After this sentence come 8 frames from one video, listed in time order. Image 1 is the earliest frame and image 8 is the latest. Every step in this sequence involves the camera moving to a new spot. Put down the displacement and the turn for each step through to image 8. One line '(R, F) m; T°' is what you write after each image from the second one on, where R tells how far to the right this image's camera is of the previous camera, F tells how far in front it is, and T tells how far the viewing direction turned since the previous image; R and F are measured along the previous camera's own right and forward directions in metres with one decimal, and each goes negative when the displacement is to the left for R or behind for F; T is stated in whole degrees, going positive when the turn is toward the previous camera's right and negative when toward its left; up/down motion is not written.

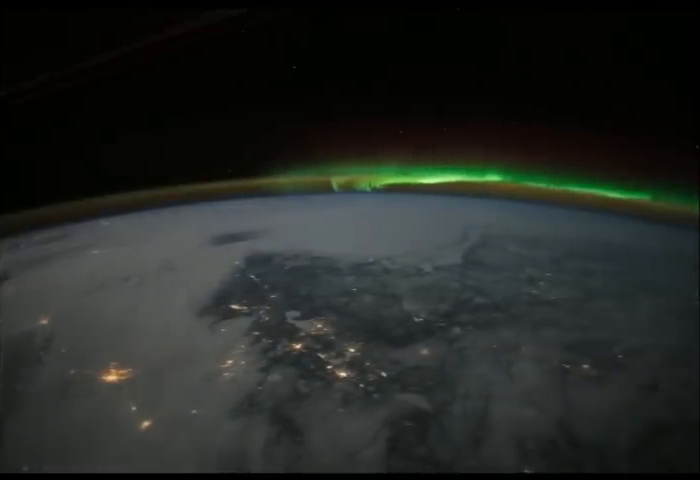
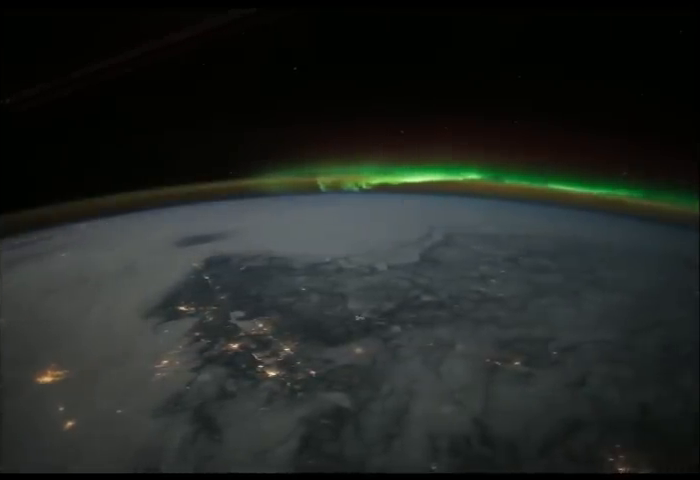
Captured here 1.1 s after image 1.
(+0.4, 0.0) m; -1°
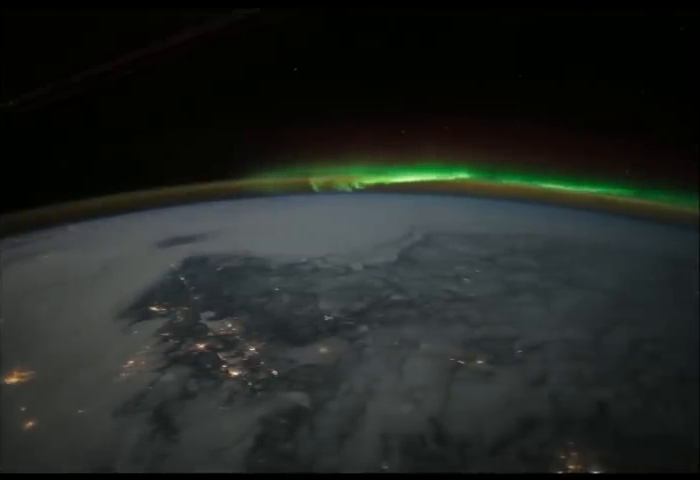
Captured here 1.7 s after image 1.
(+0.2, 0.0) m; 0°
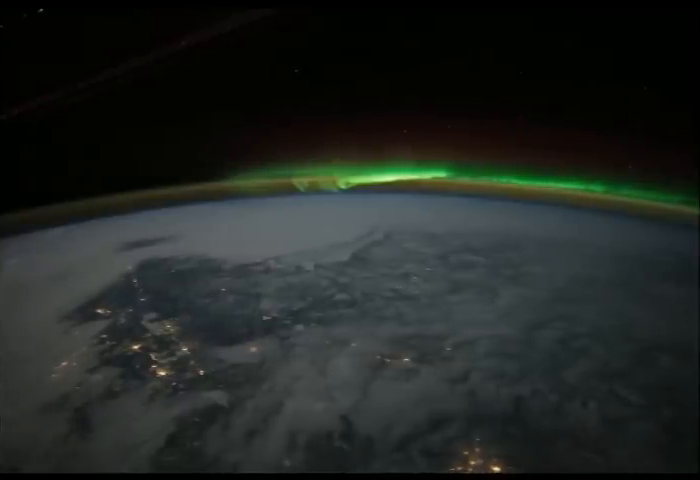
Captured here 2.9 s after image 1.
(+0.4, 0.0) m; -1°
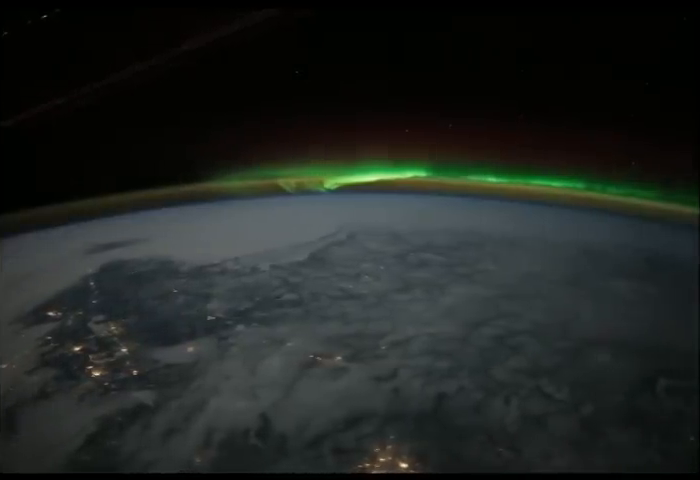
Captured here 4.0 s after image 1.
(+0.4, 0.0) m; -1°
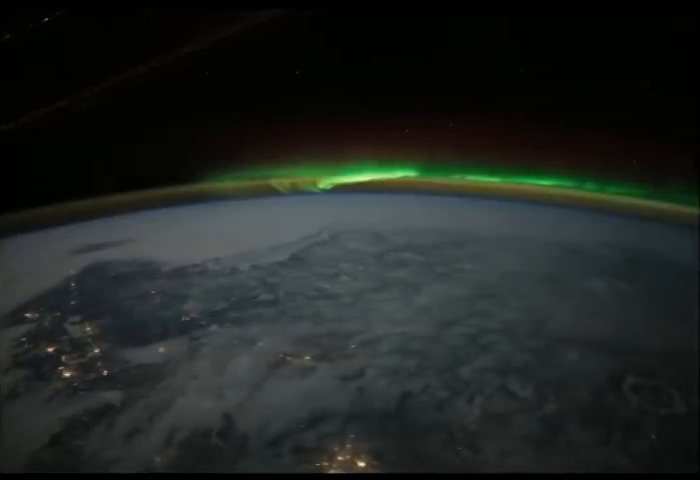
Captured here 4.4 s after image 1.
(+0.2, 0.0) m; 0°
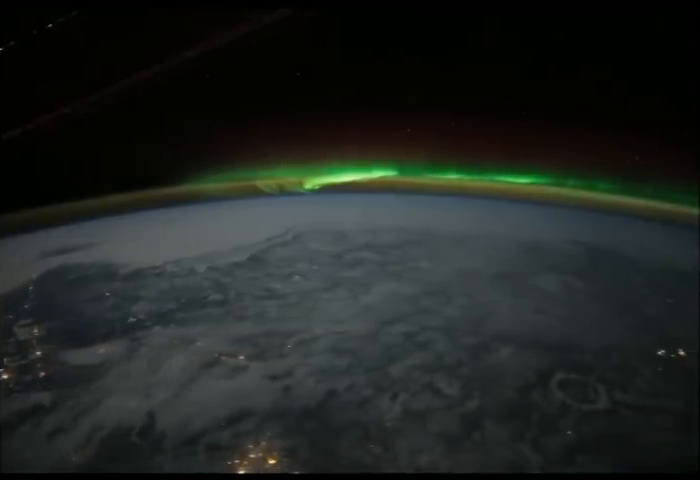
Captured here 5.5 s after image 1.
(+0.4, 0.0) m; -1°
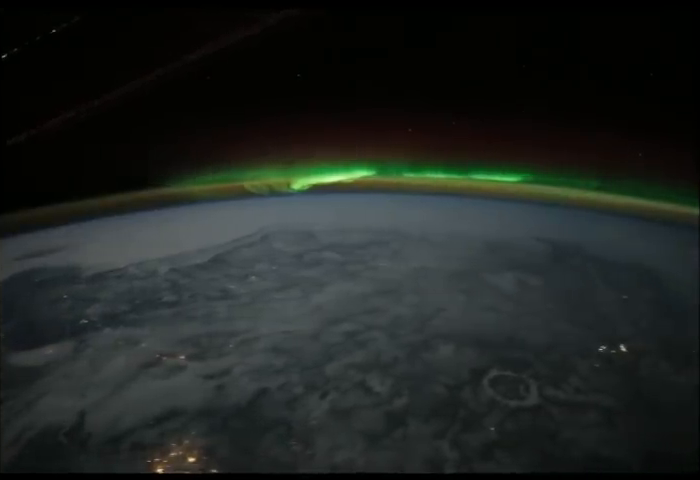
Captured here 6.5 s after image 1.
(+0.4, 0.0) m; -1°
